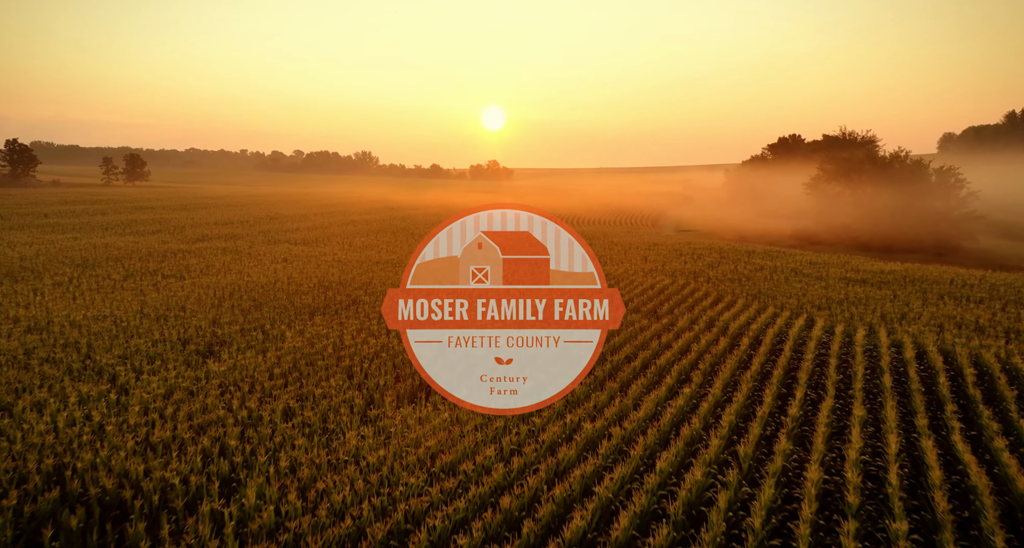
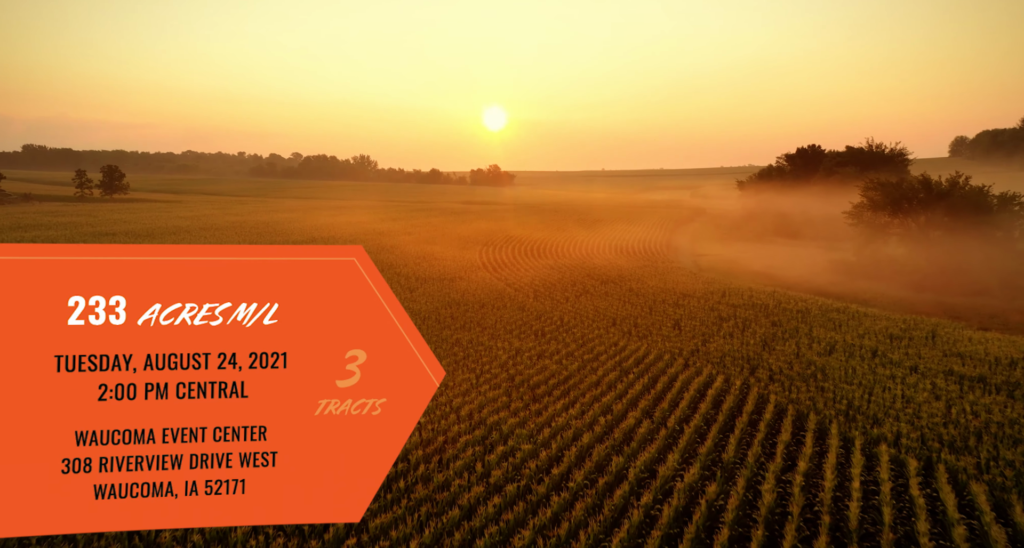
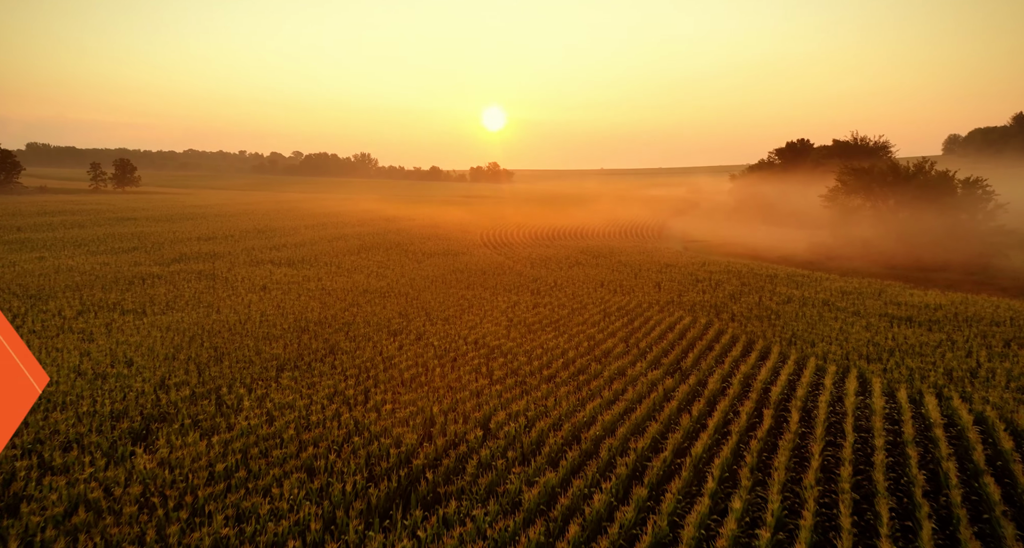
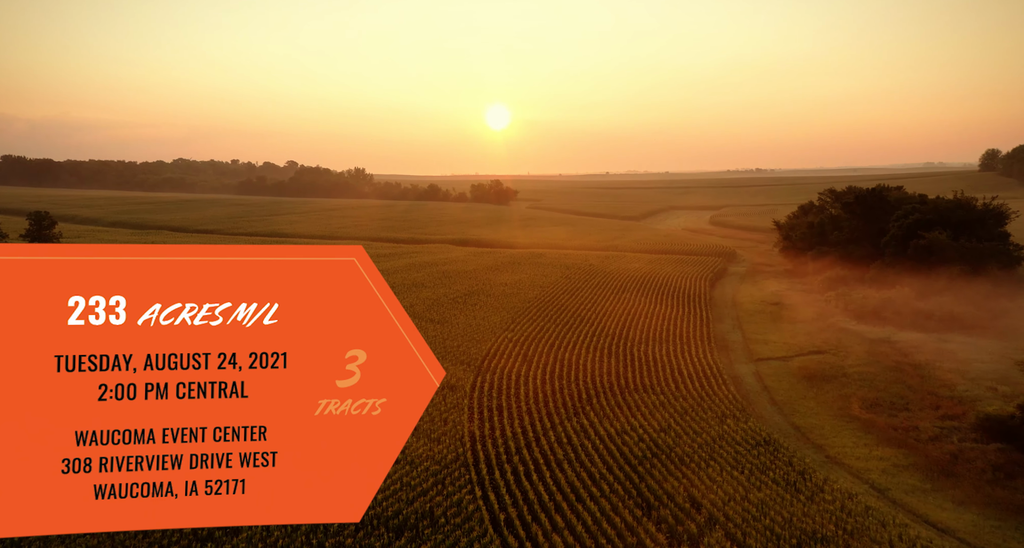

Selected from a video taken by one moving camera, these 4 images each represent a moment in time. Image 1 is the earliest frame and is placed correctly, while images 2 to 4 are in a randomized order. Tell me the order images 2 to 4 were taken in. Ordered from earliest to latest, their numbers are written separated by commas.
3, 2, 4
